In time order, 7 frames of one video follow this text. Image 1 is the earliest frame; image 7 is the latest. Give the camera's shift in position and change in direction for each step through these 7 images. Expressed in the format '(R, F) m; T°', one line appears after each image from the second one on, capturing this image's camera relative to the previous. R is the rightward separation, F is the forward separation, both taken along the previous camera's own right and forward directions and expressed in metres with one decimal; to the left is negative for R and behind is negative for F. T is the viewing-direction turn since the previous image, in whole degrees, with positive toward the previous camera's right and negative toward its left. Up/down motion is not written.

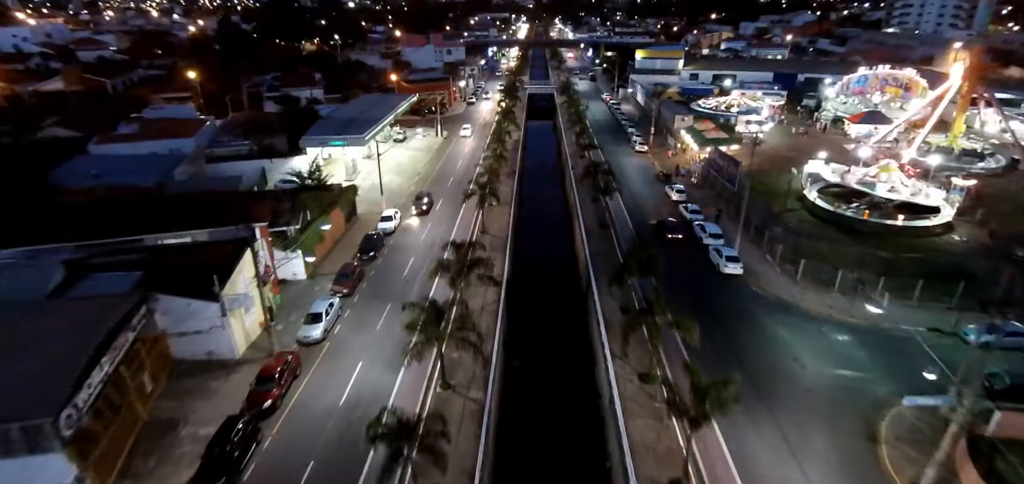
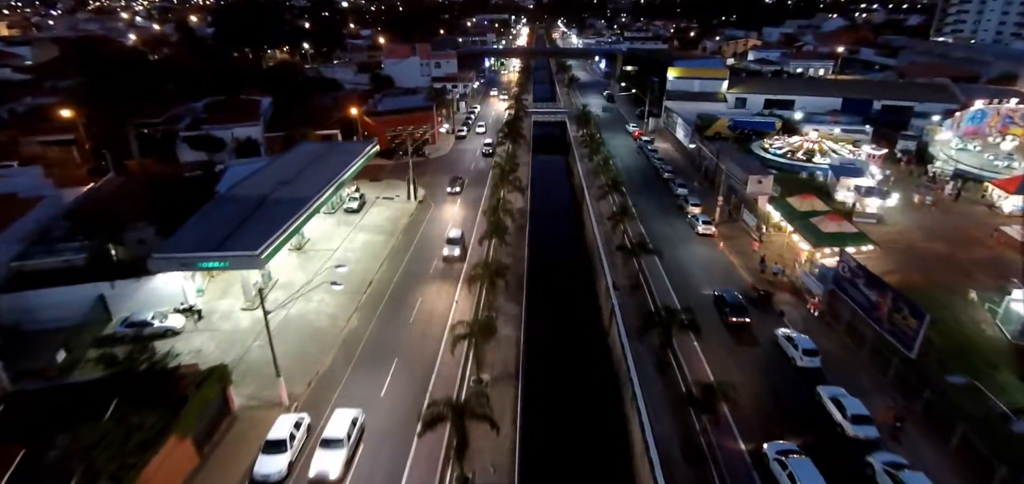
(-0.3, +16.0) m; 0°
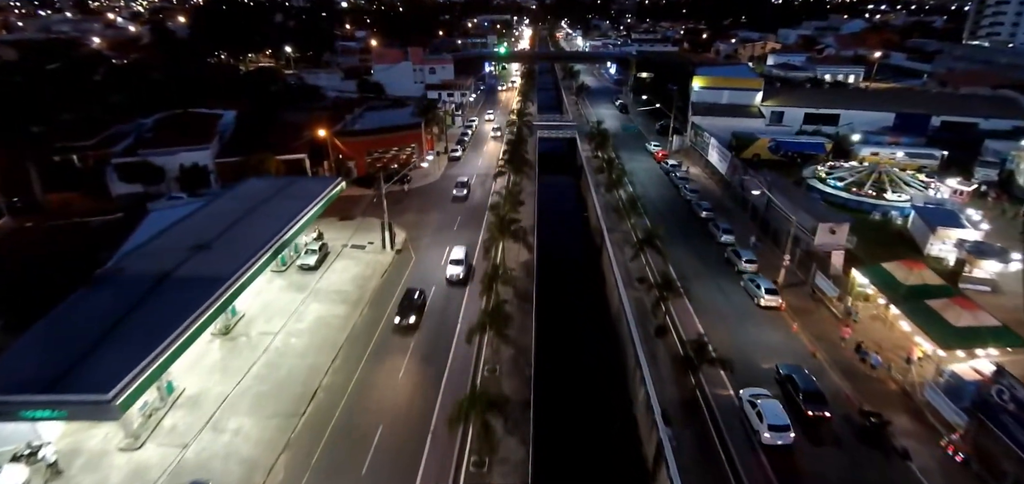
(0.0, +8.0) m; 0°
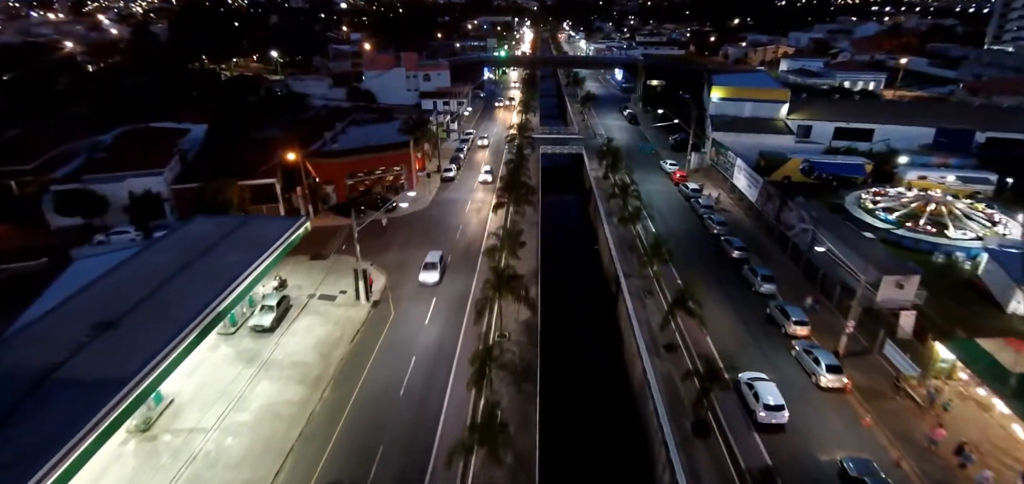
(+0.1, +5.0) m; 0°
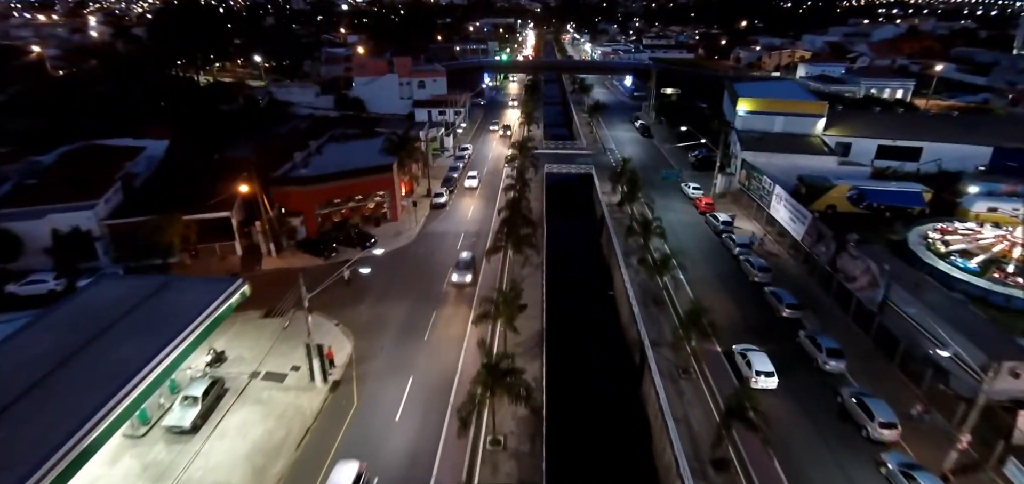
(+0.2, +5.5) m; 0°
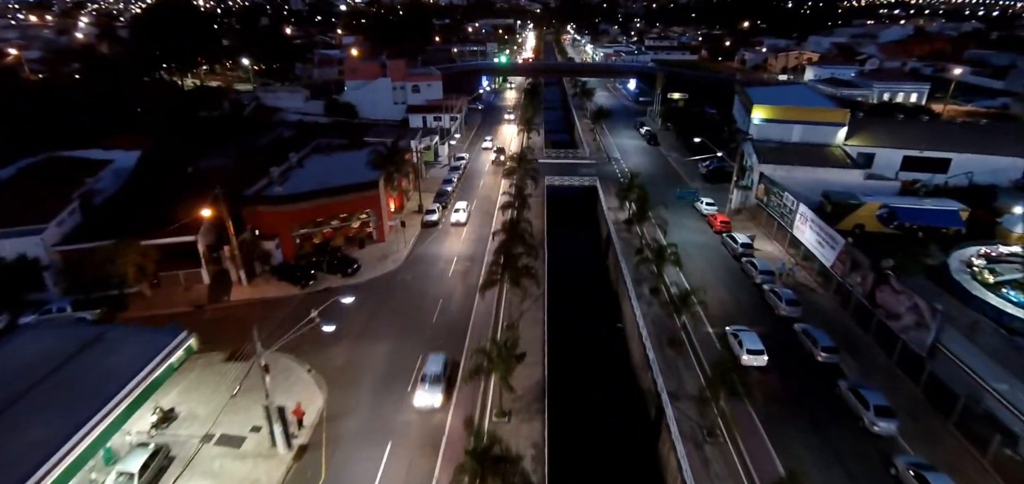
(+0.1, +3.0) m; 0°
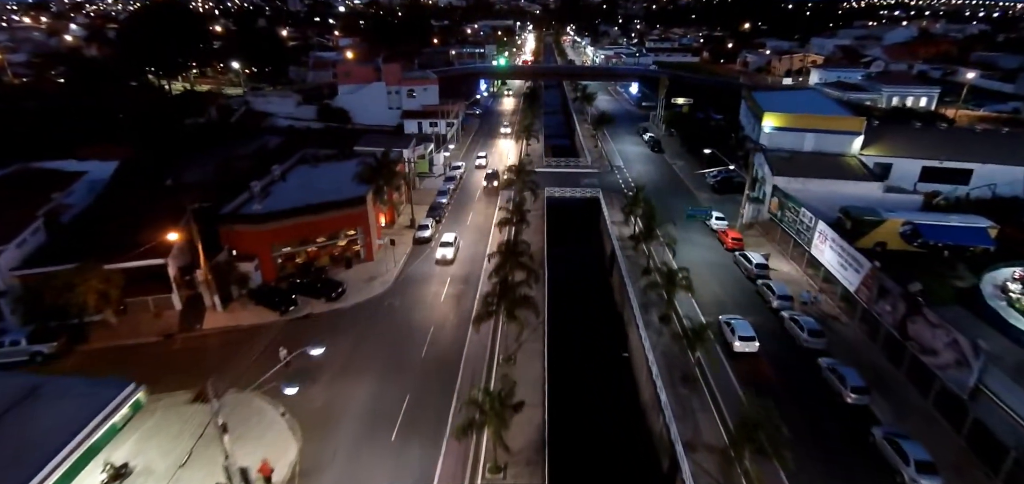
(+0.1, +2.0) m; 0°
